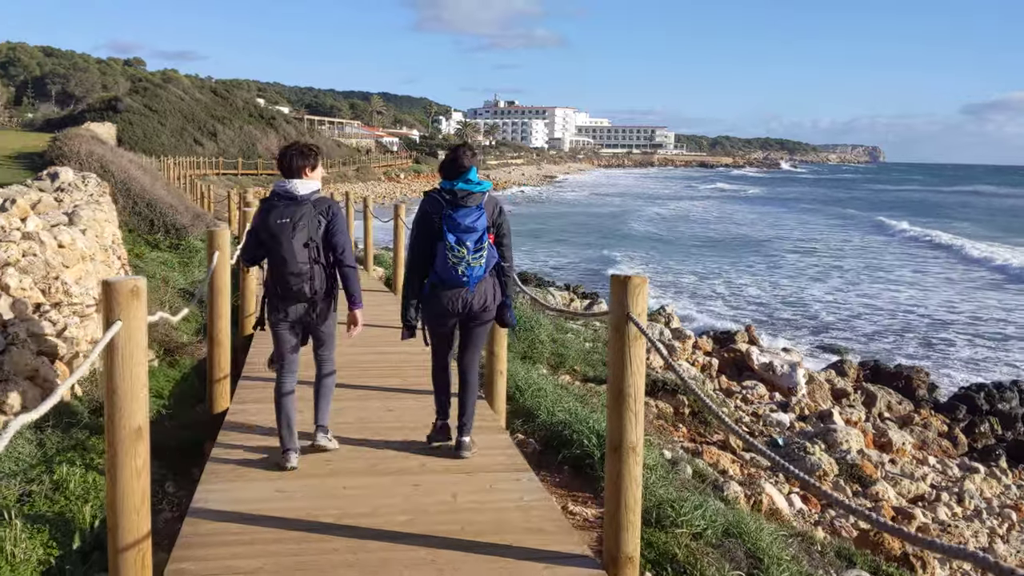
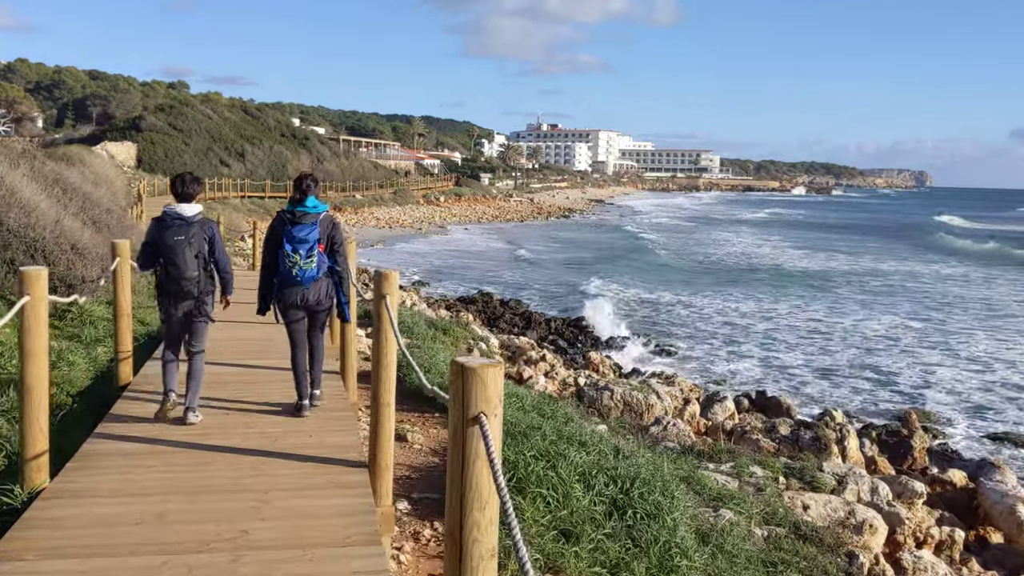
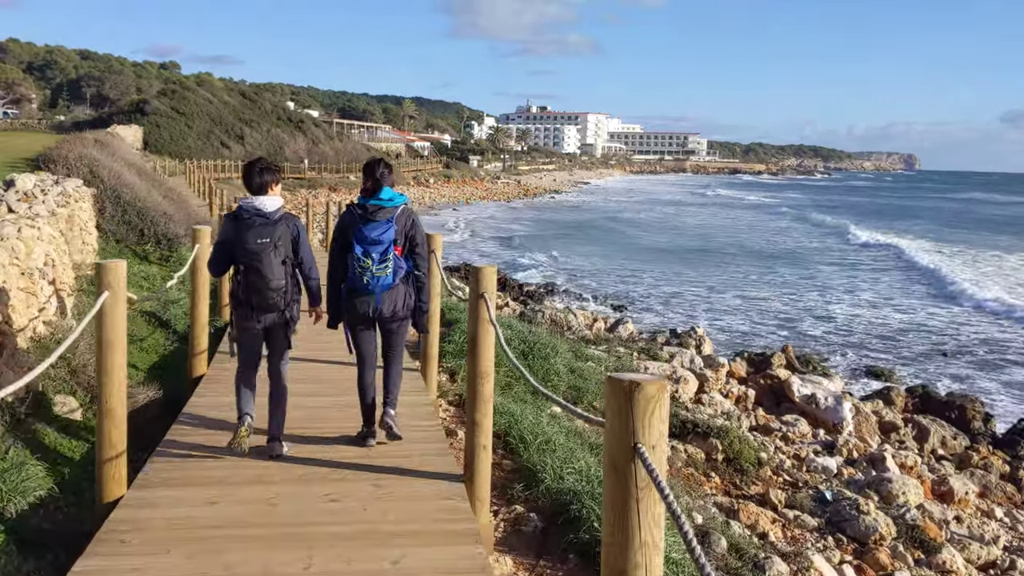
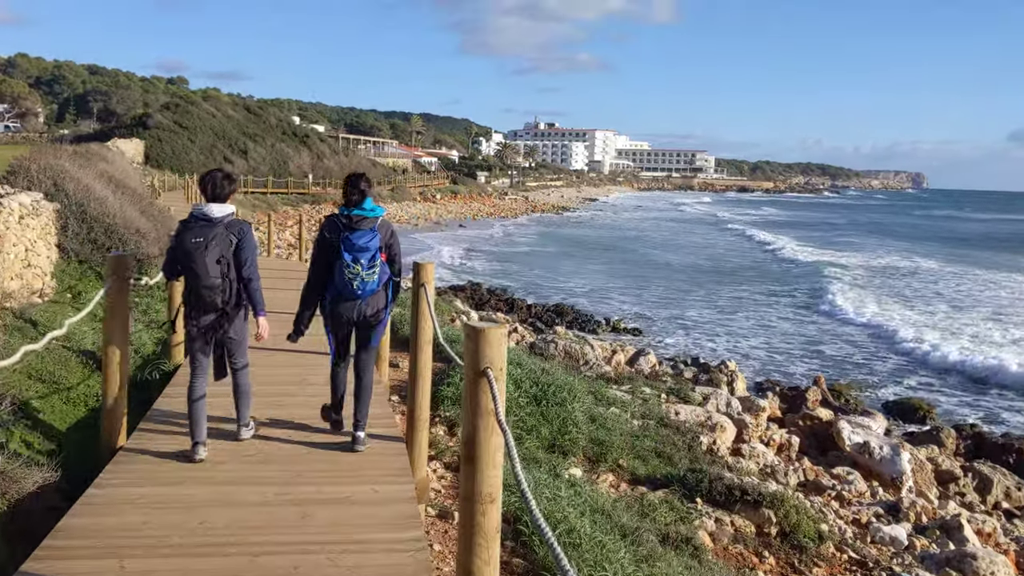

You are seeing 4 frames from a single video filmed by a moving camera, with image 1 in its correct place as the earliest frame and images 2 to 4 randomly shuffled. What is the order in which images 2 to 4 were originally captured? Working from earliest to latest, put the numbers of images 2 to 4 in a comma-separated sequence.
3, 4, 2
